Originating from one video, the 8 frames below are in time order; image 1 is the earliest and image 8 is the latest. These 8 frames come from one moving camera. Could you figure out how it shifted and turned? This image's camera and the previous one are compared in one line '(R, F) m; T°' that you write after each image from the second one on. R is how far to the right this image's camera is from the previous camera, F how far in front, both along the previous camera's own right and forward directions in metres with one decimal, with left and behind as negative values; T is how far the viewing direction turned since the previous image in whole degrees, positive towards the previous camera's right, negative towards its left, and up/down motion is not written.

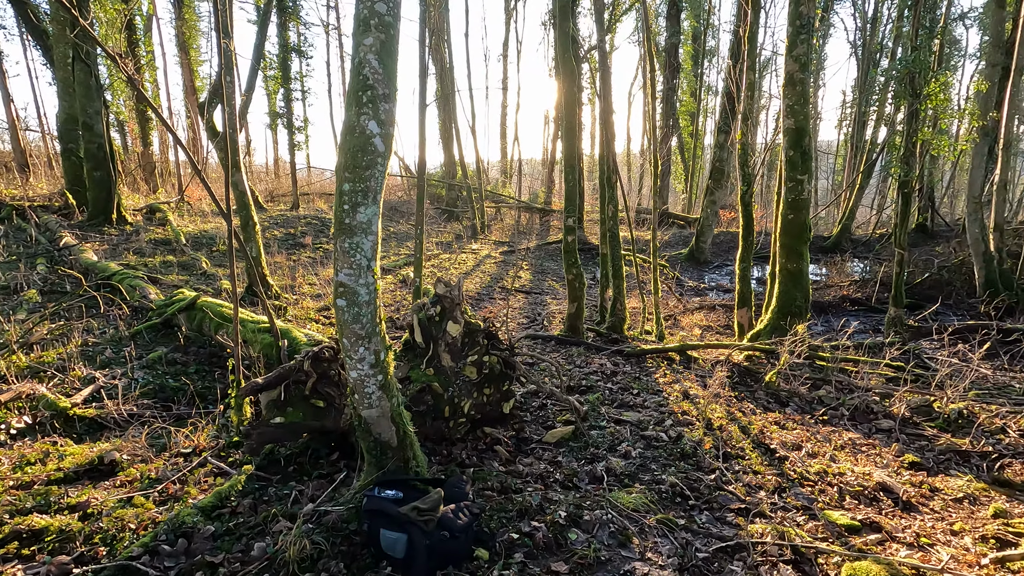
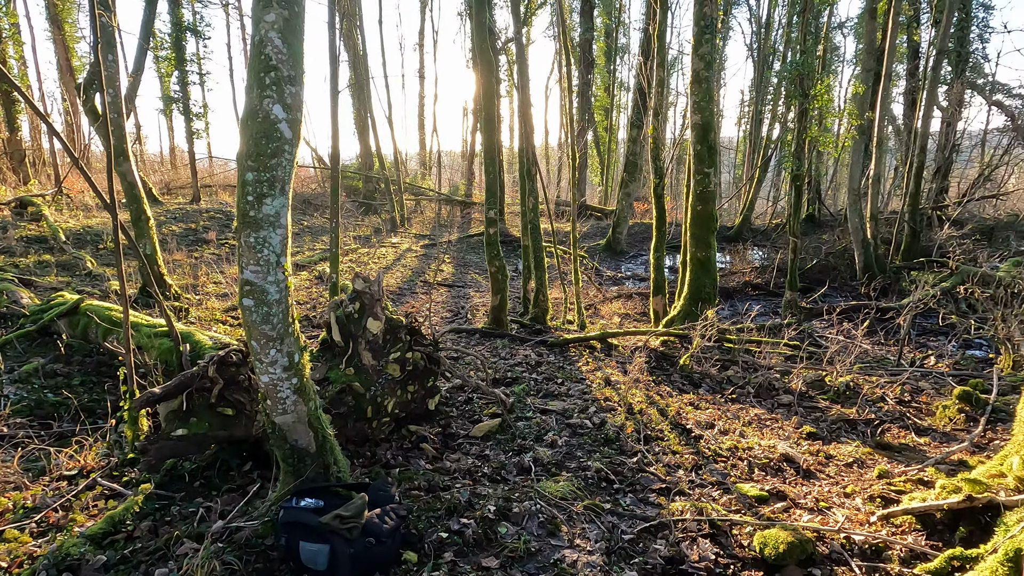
(0.0, +0.1) m; +8°
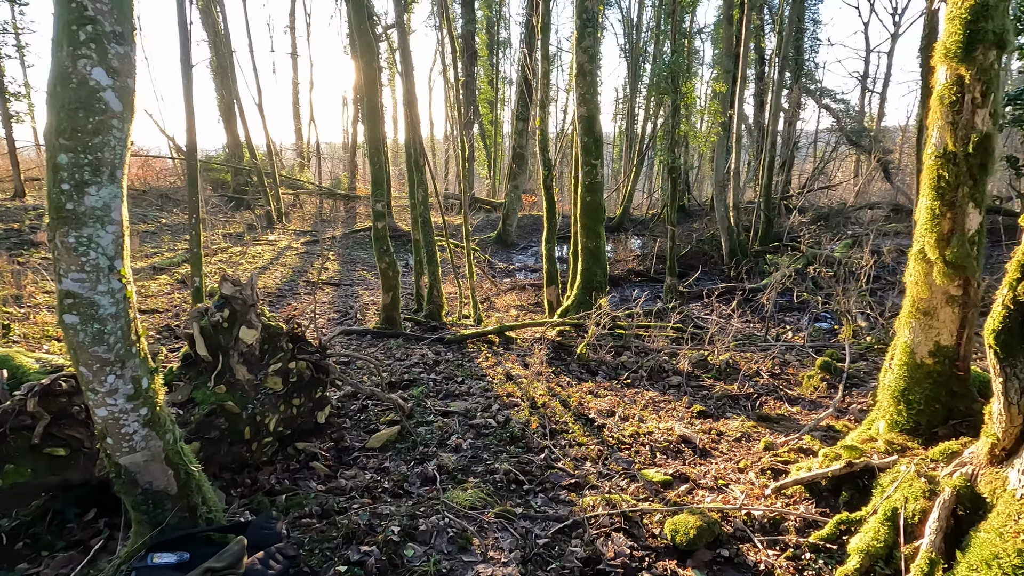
(0.0, +0.2) m; +12°
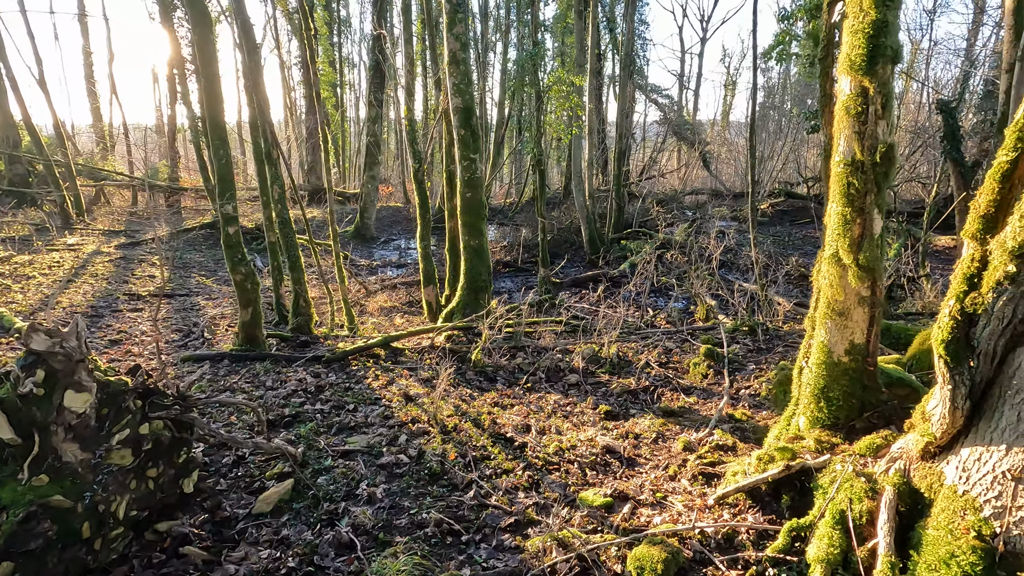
(-0.4, +0.5) m; +15°
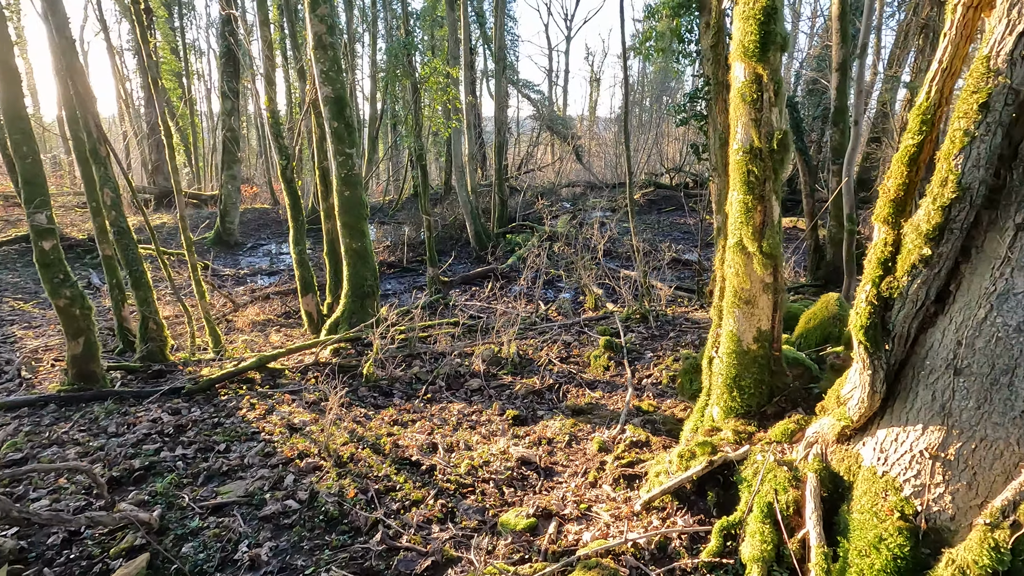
(-0.1, +0.4) m; +12°
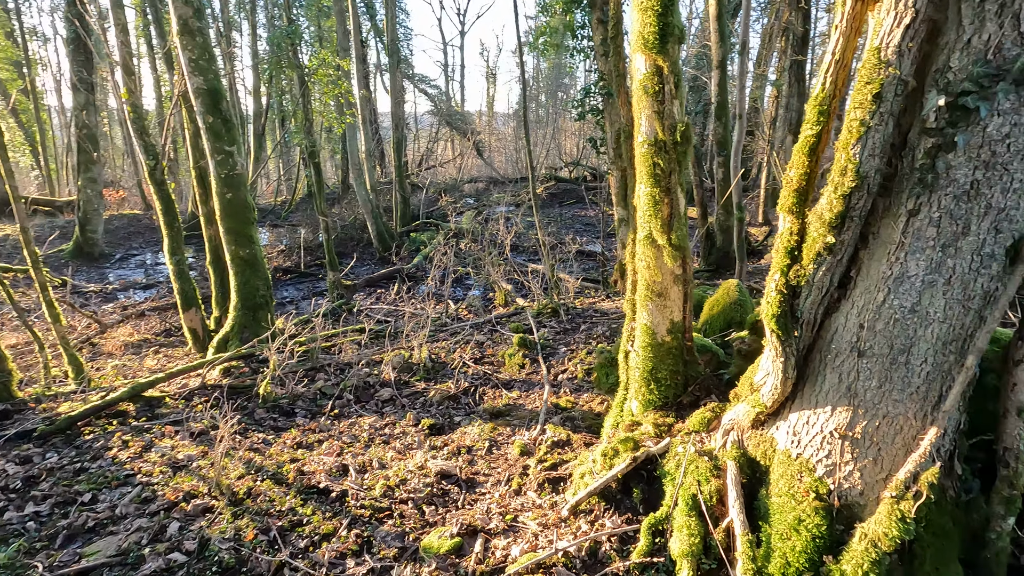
(0.0, +0.2) m; +10°
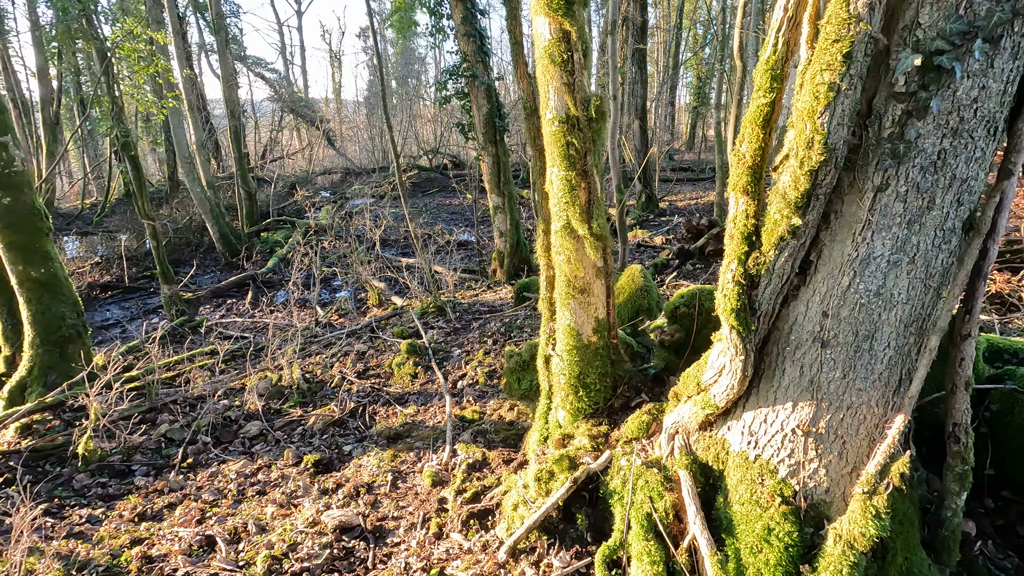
(-0.2, +0.5) m; +14°
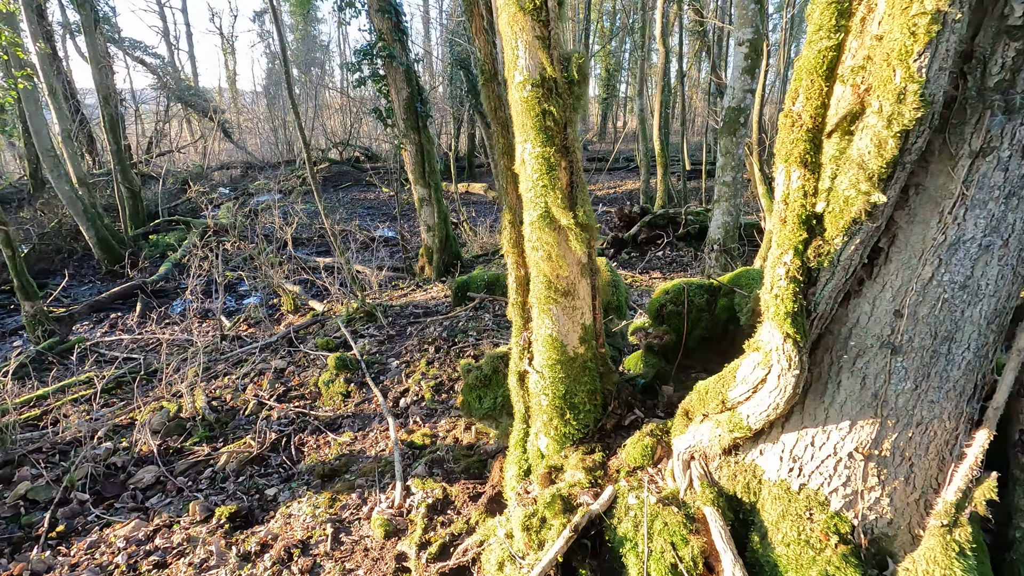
(-0.2, +0.6) m; +9°
